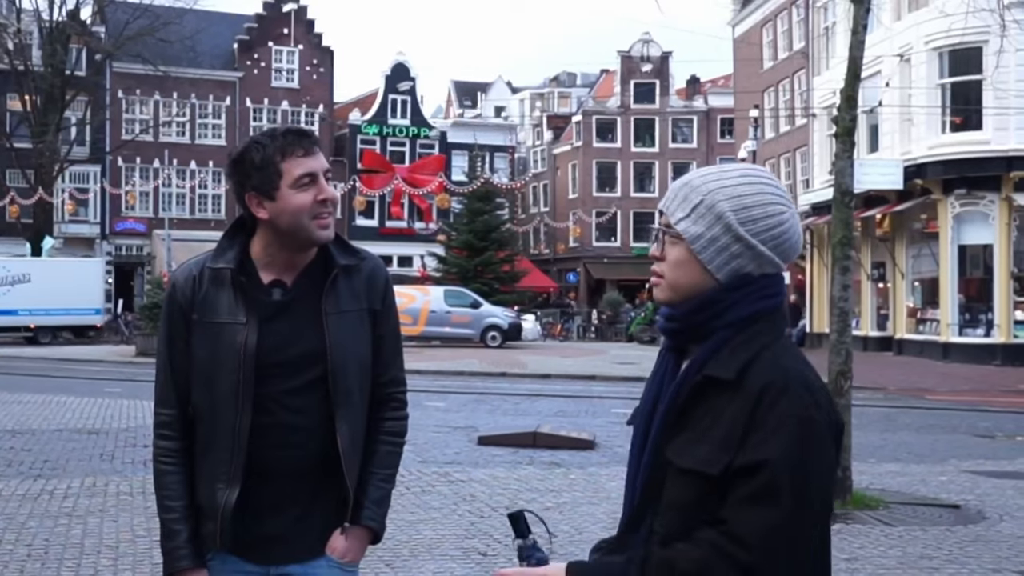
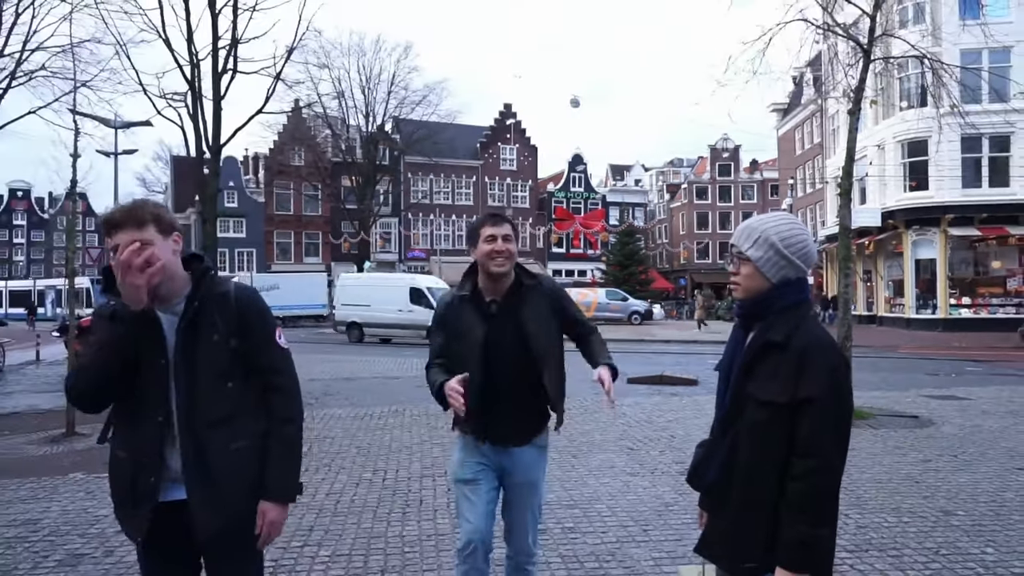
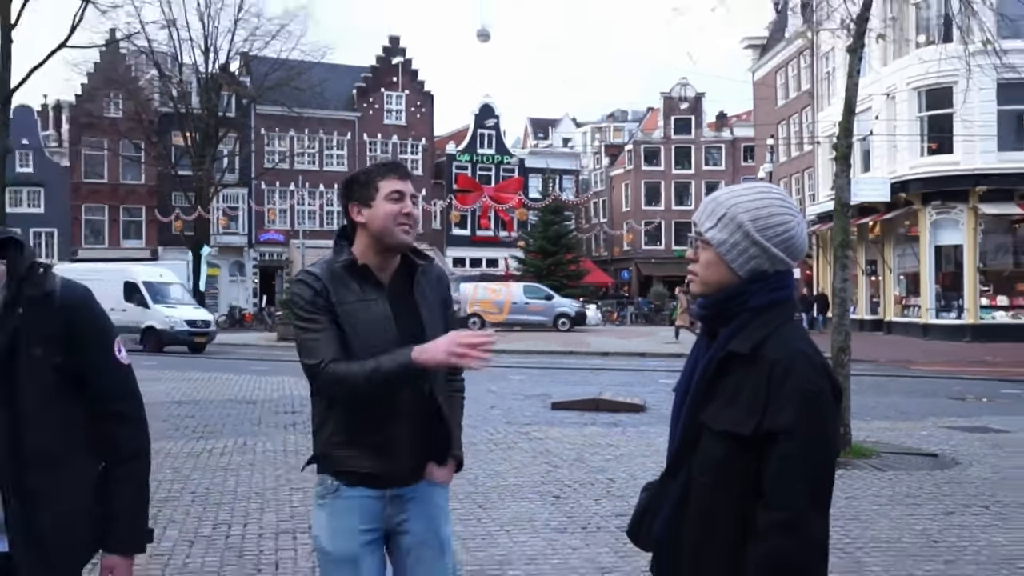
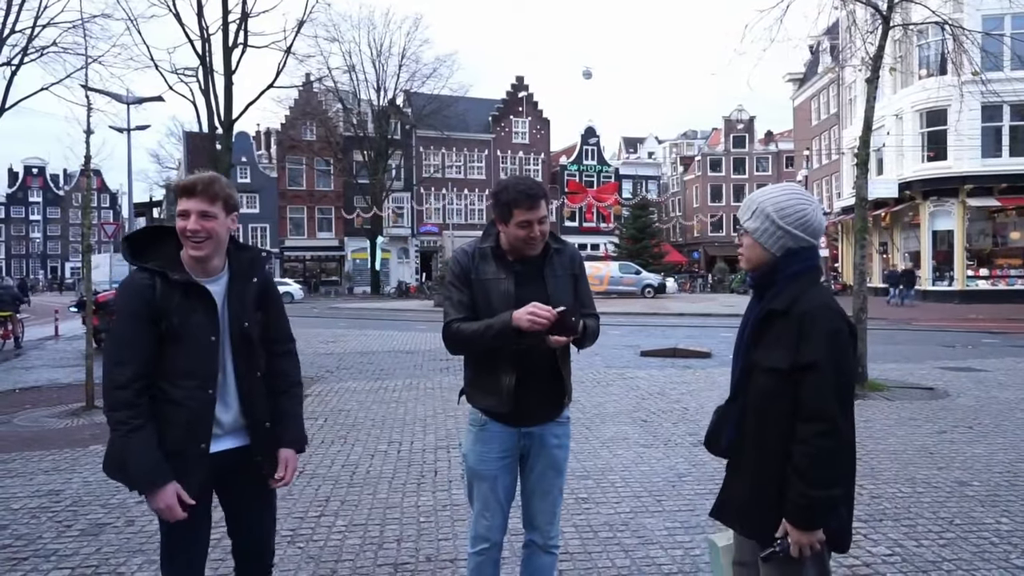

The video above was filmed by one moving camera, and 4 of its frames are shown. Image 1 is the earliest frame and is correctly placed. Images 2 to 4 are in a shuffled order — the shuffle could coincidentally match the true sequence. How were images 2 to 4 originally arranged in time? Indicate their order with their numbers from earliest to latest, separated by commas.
3, 2, 4
